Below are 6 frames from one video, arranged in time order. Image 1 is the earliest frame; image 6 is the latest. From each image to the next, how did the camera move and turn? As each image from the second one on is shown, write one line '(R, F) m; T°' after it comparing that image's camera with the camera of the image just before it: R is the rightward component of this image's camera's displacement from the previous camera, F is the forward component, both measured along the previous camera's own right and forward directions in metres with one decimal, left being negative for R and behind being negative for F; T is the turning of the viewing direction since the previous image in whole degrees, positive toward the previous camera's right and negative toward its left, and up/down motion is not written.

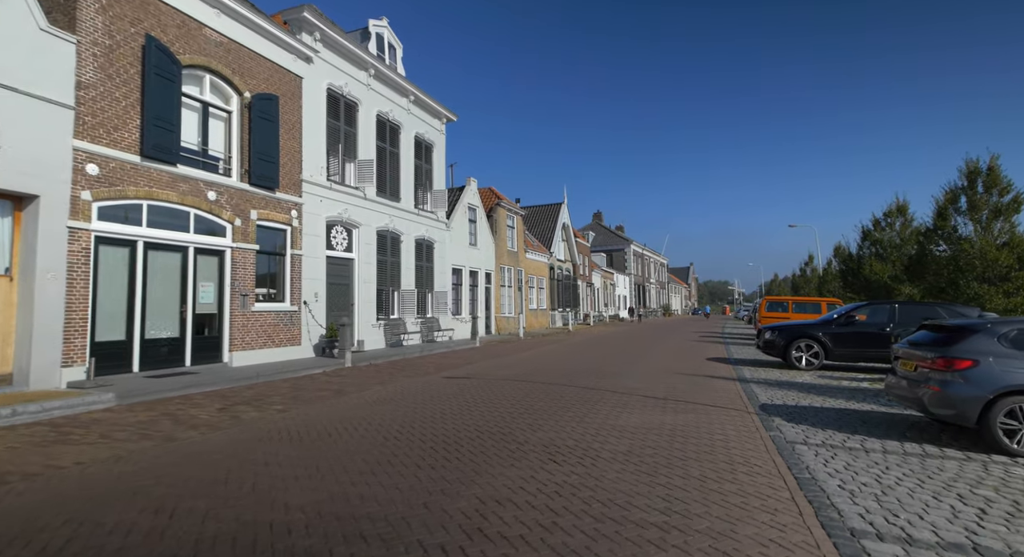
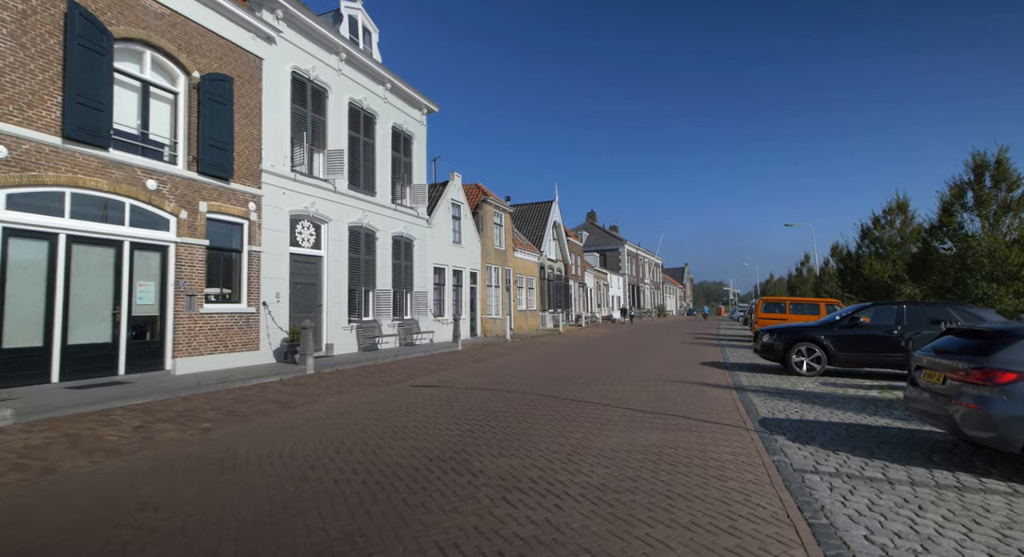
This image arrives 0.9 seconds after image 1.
(+0.4, +1.0) m; 0°
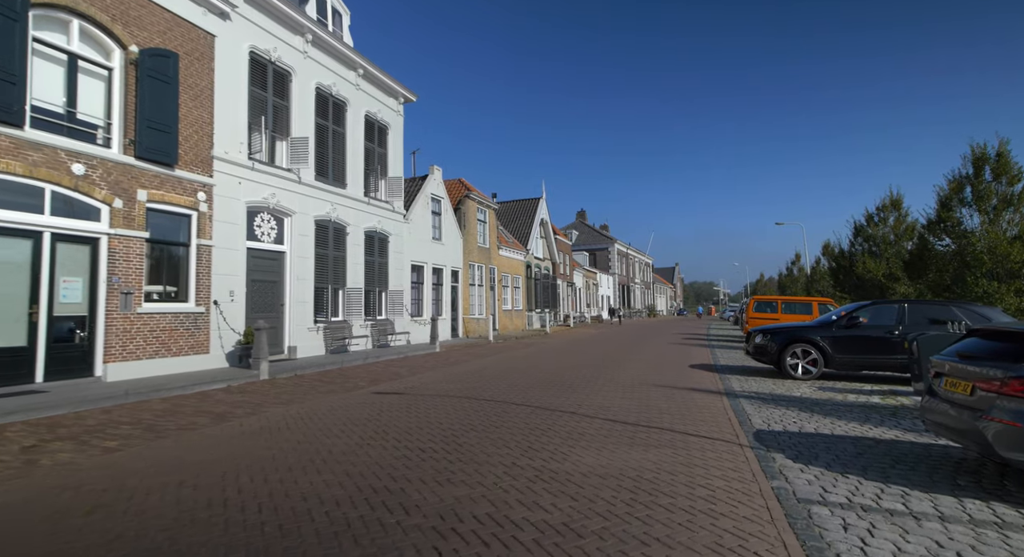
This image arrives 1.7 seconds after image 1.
(+0.4, +0.9) m; +1°
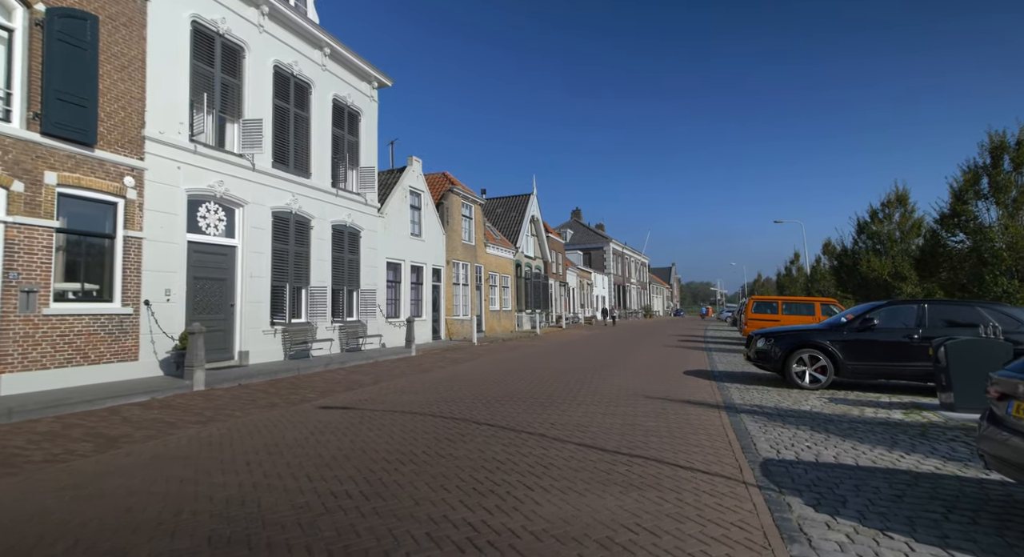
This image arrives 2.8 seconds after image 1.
(+0.5, +1.3) m; 0°
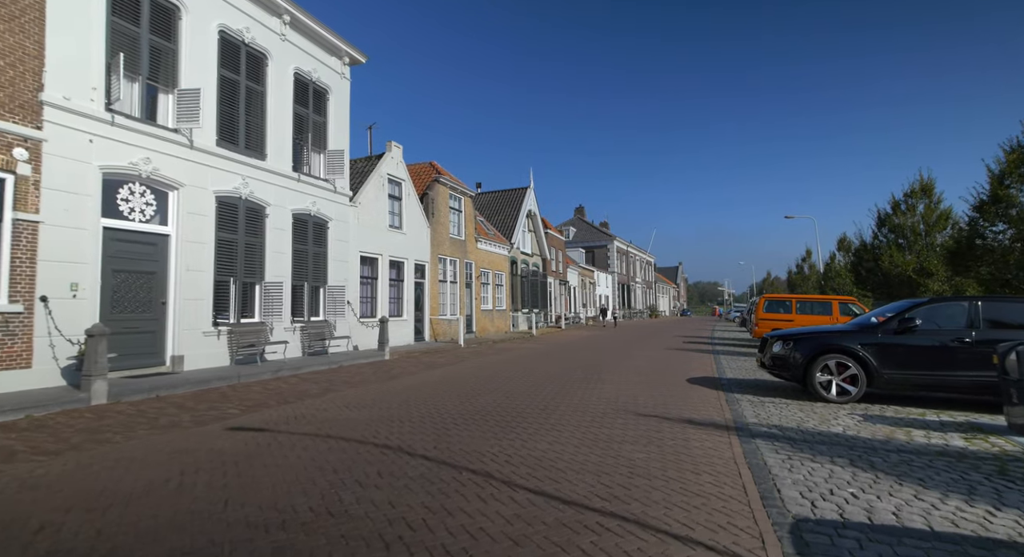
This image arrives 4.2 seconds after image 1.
(+0.6, +1.6) m; -1°
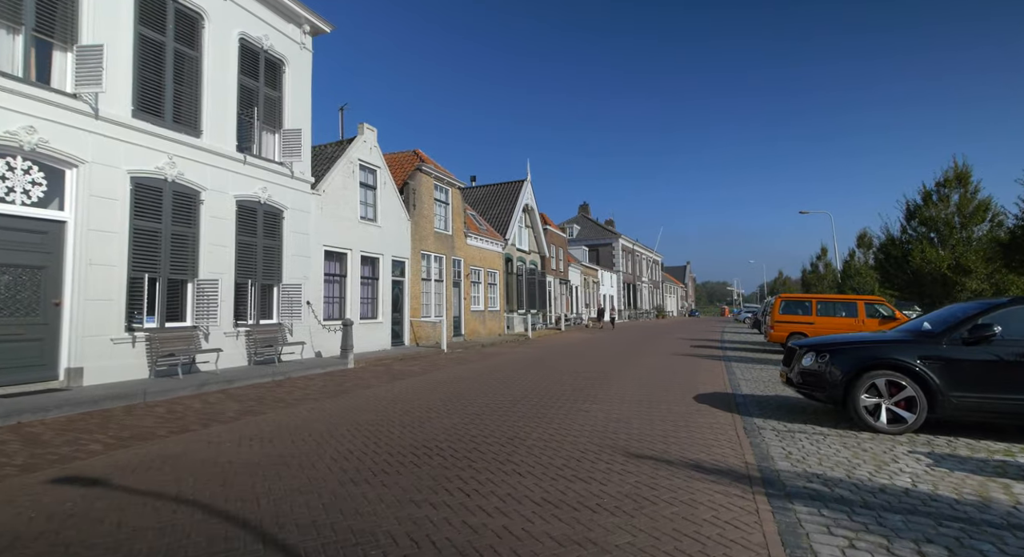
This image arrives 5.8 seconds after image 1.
(+0.6, +1.9) m; -1°
